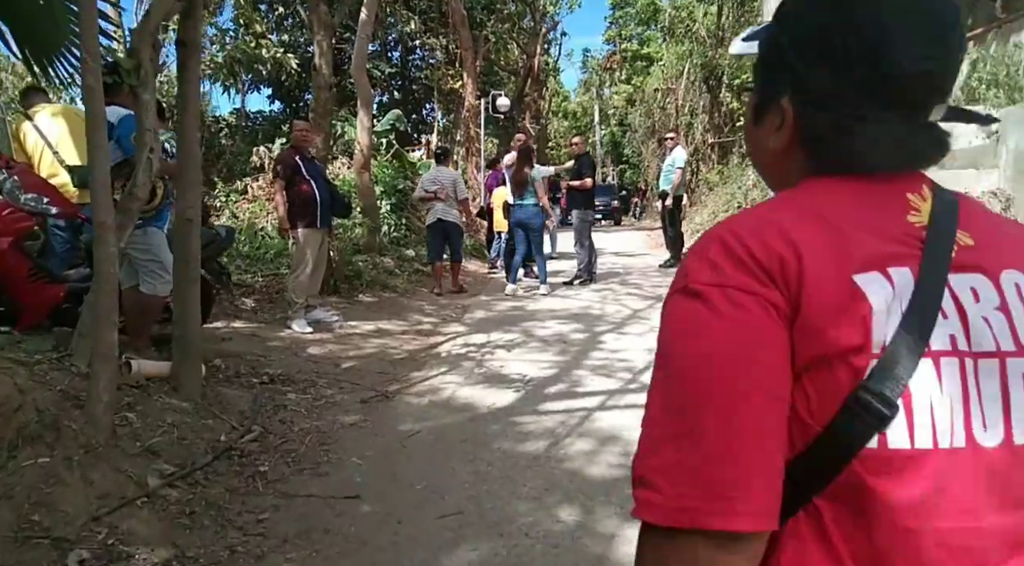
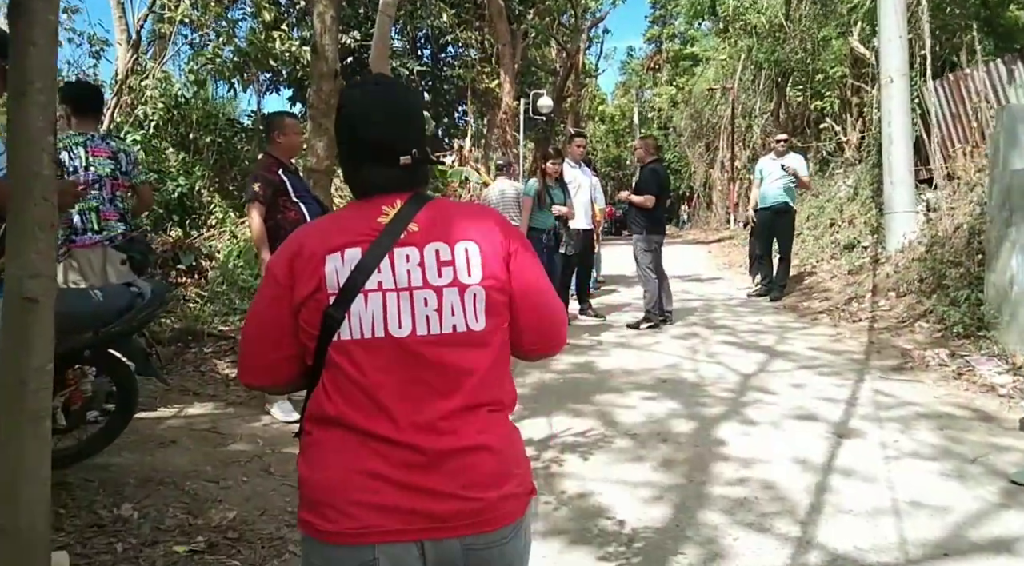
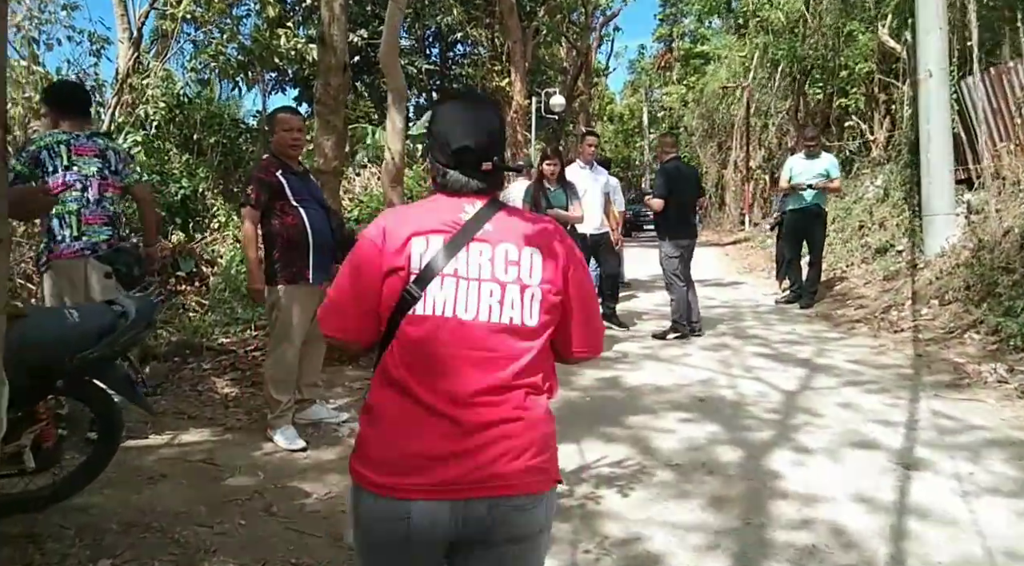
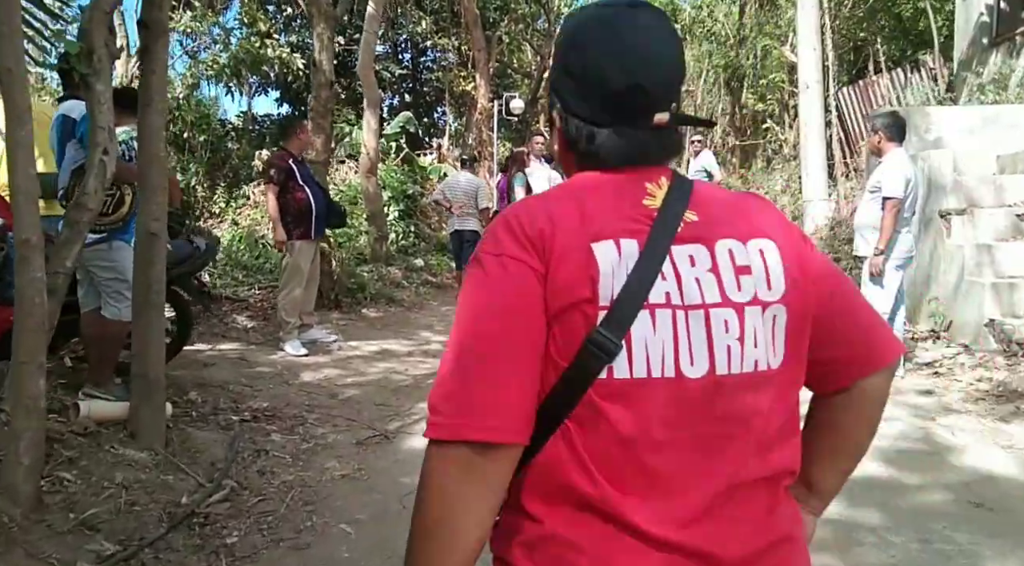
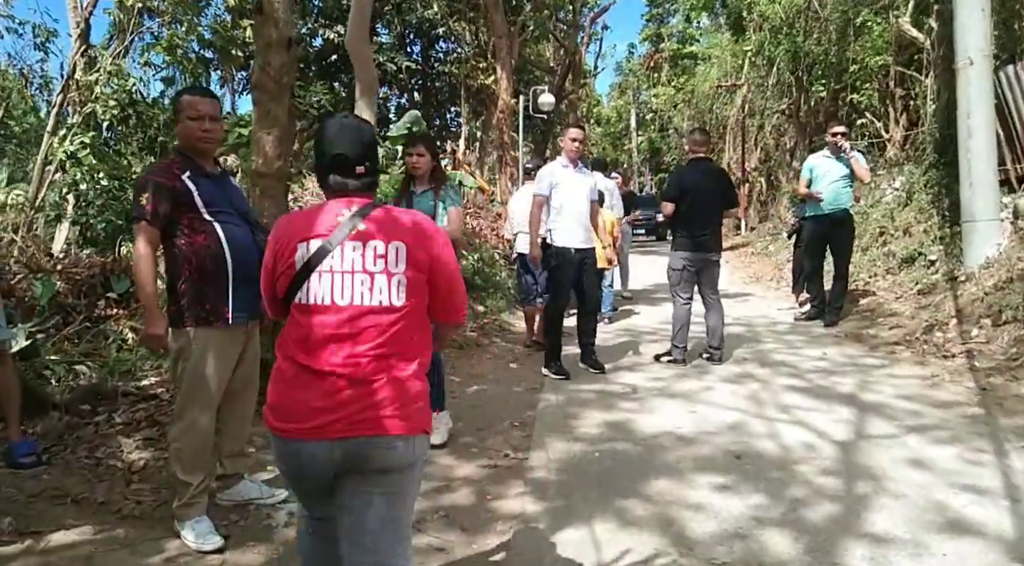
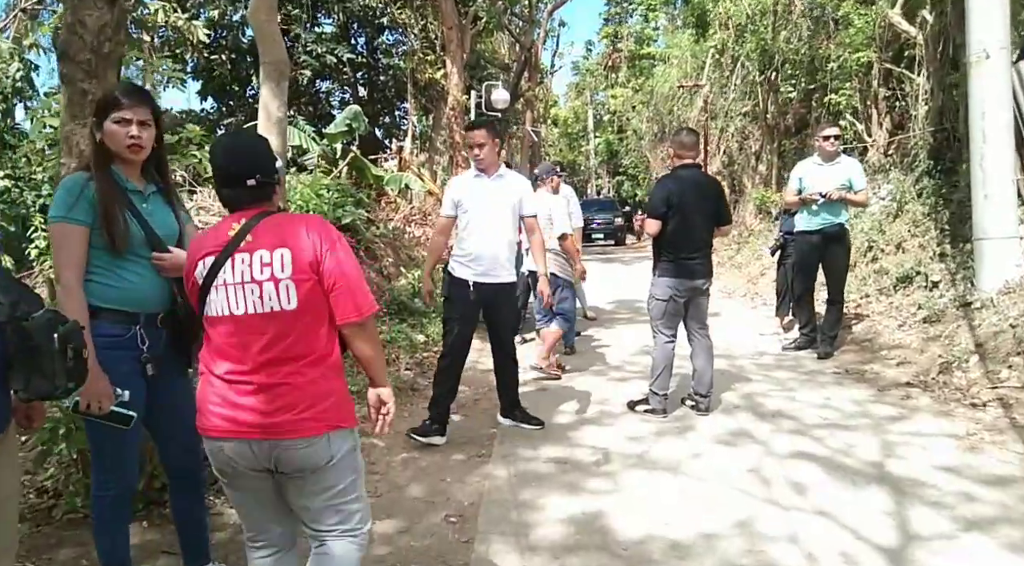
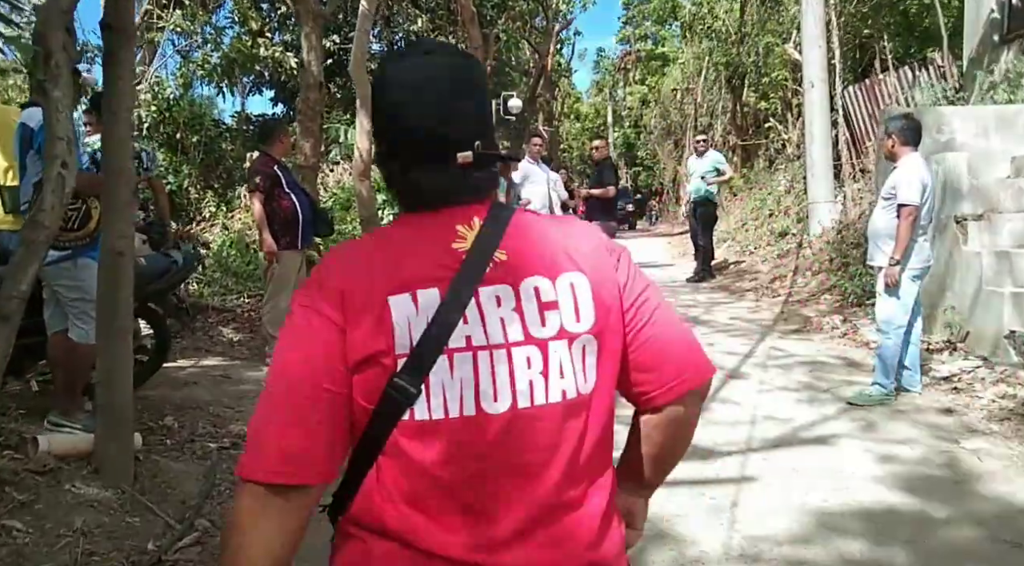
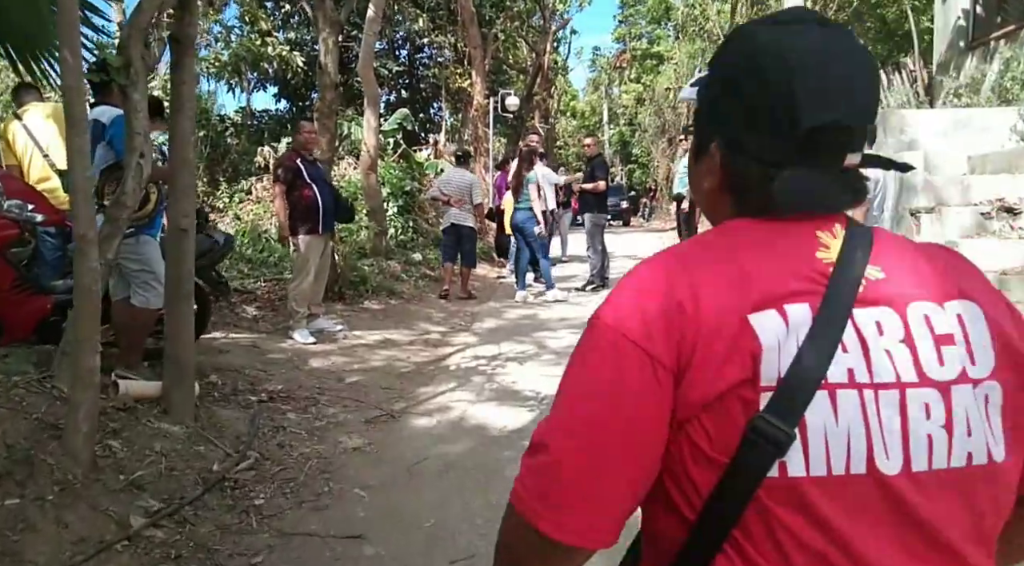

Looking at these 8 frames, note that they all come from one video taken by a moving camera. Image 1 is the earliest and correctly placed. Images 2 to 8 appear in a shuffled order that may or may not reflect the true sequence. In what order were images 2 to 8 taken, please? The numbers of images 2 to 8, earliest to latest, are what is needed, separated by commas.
8, 4, 7, 2, 3, 5, 6
